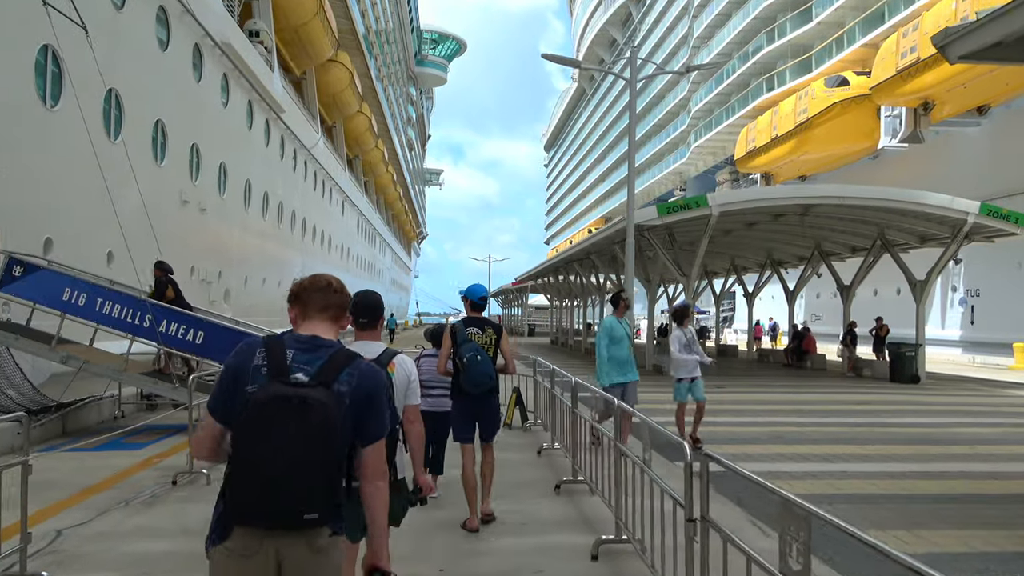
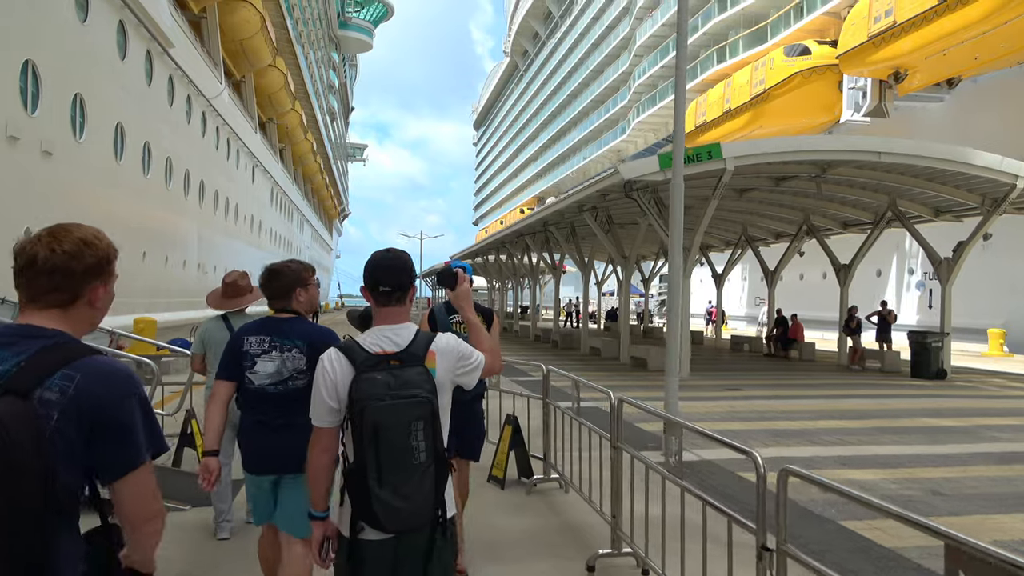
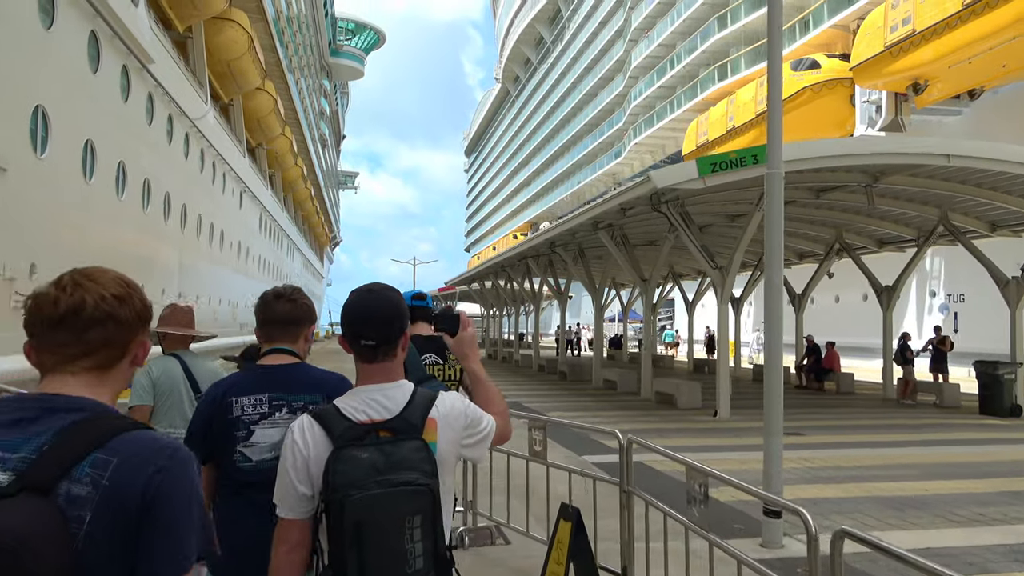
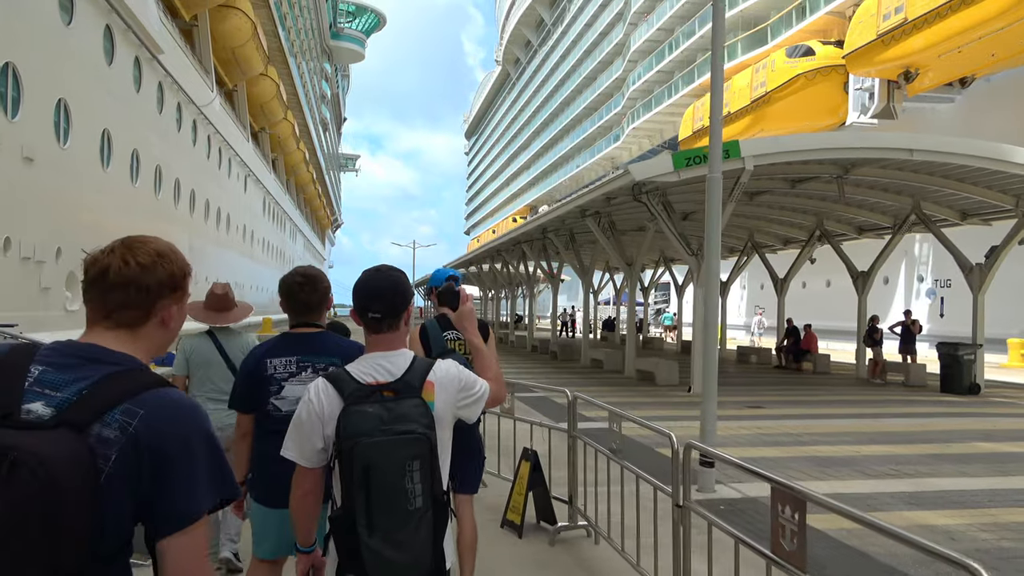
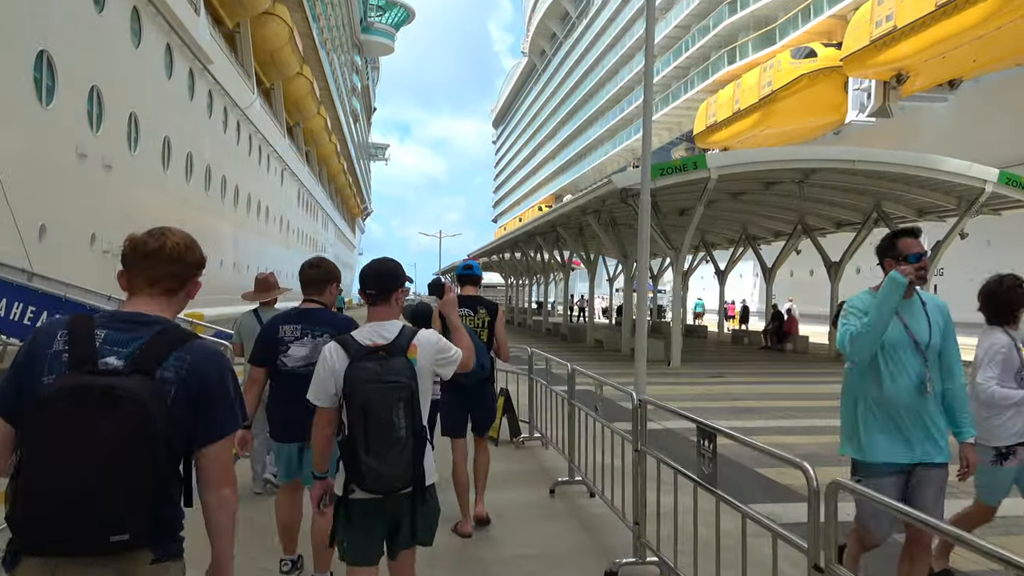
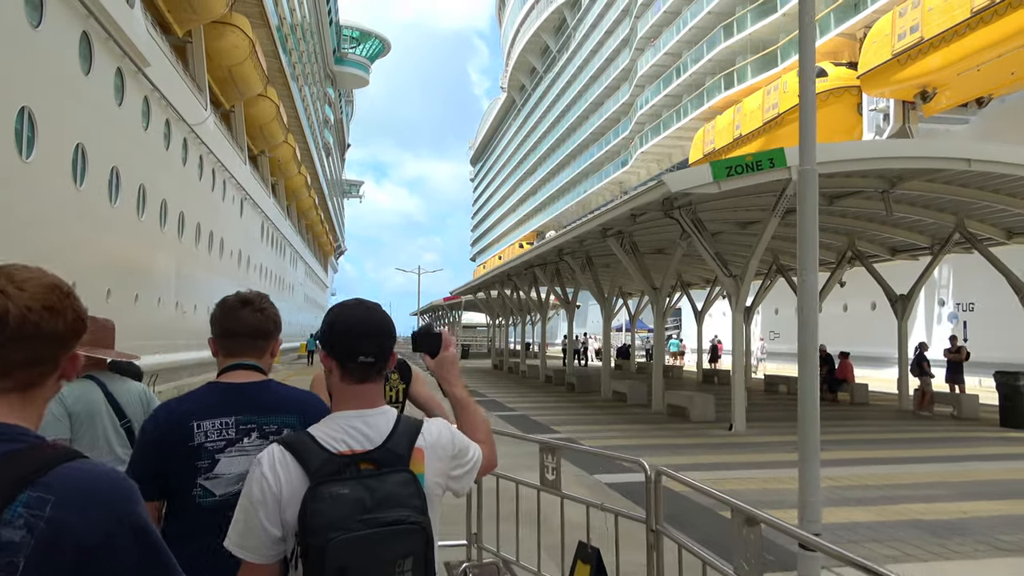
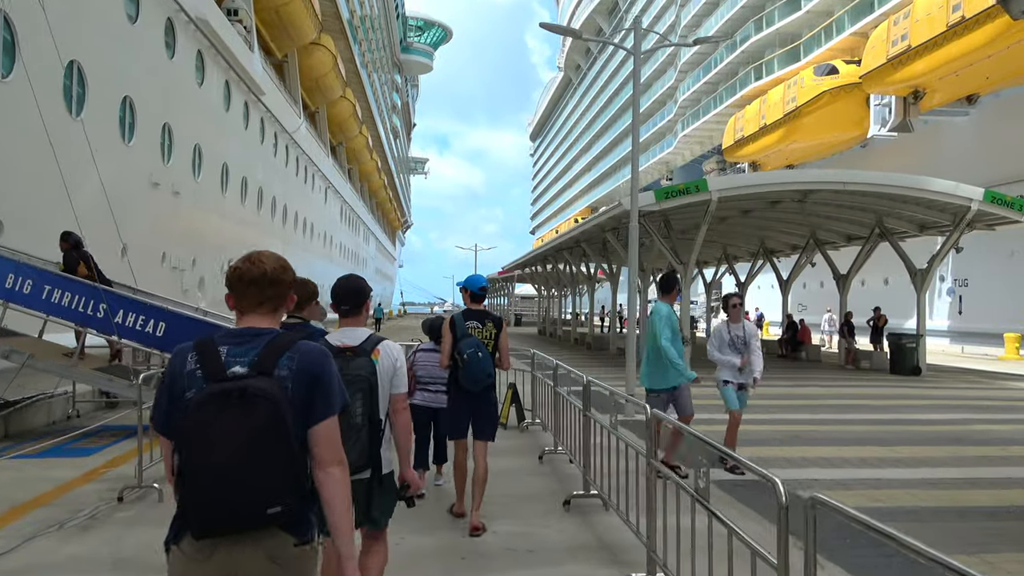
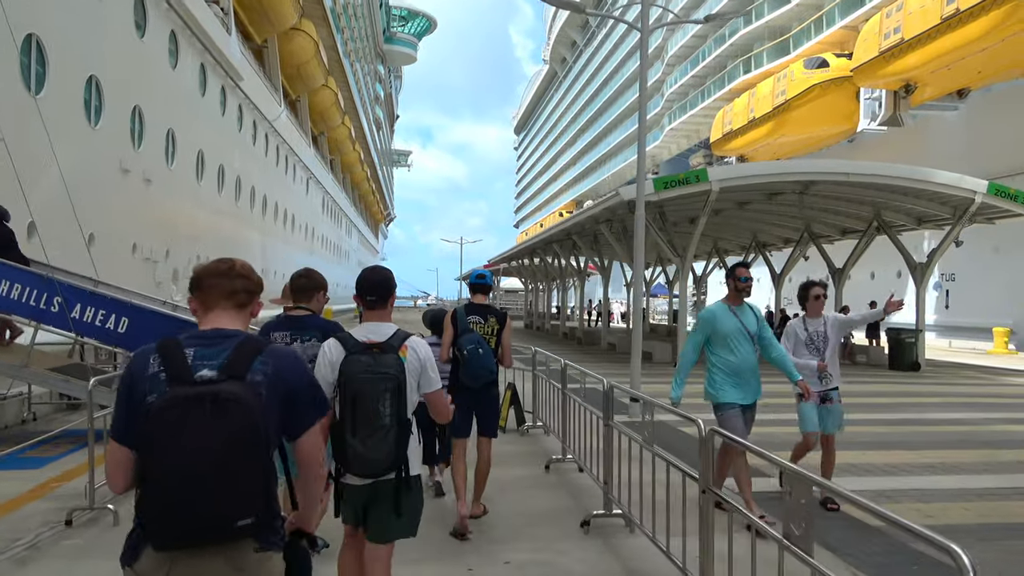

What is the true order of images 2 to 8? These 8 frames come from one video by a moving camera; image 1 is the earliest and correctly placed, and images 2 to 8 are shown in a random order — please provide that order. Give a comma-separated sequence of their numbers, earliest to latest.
7, 8, 5, 2, 4, 3, 6
